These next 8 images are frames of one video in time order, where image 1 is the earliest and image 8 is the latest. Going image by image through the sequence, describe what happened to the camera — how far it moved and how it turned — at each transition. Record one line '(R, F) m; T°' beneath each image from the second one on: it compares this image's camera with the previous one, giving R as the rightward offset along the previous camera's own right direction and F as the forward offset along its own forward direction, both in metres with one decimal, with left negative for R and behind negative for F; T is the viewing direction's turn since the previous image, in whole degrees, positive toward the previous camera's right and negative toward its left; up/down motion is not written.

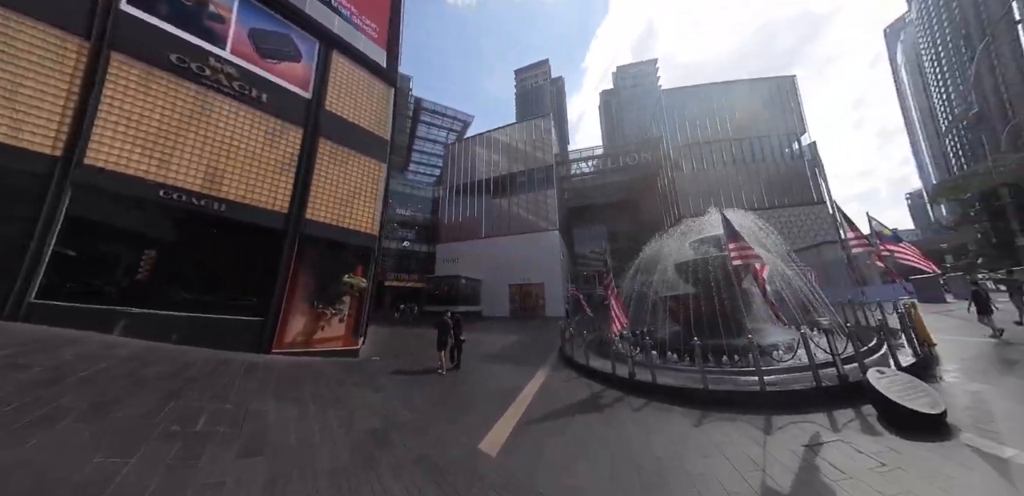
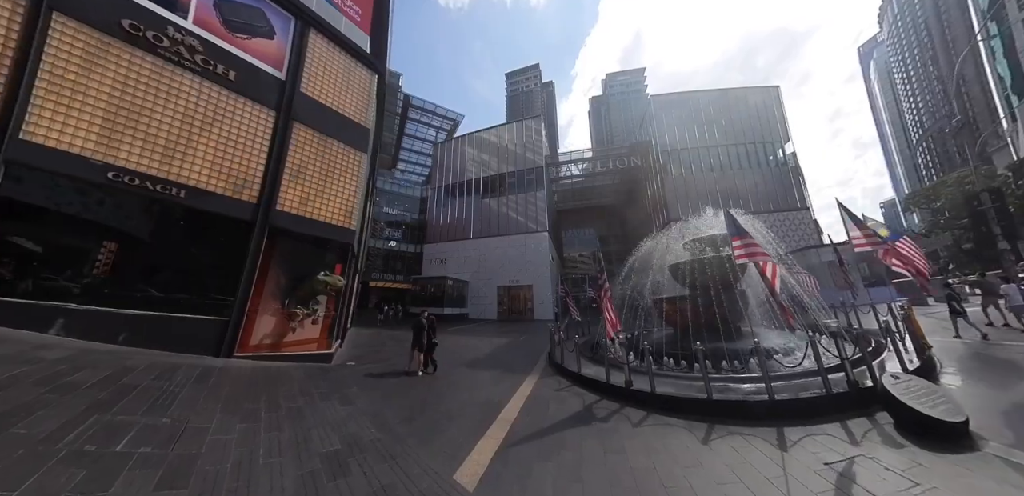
(0.0, +0.5) m; +2°
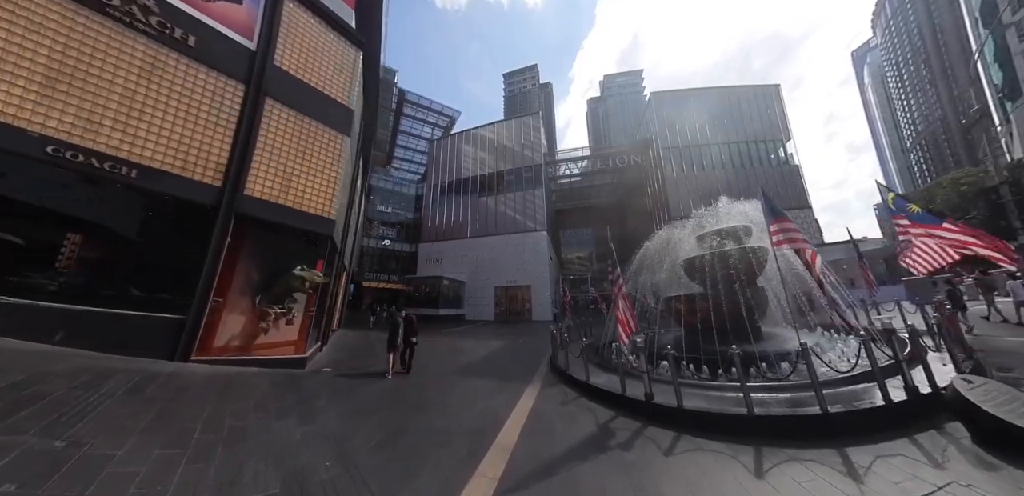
(0.0, +0.8) m; +1°
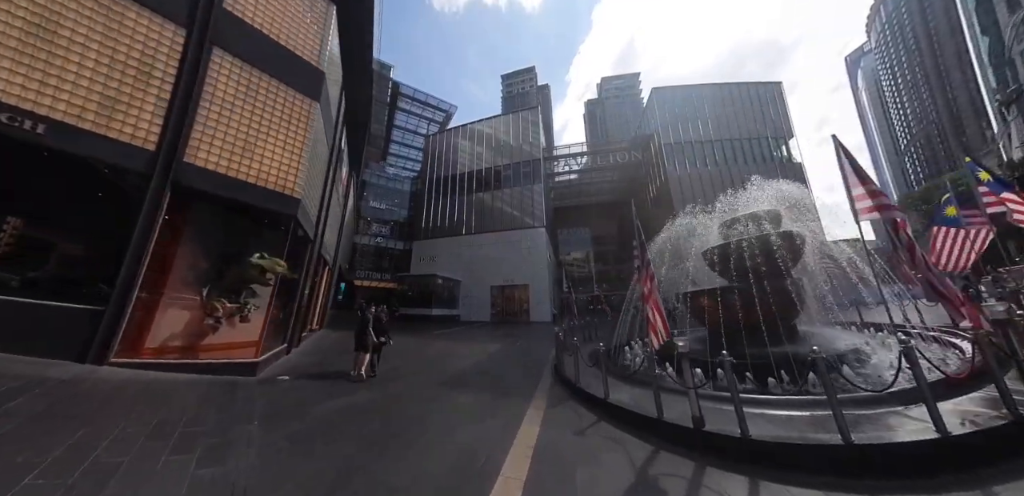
(0.0, +1.1) m; +1°
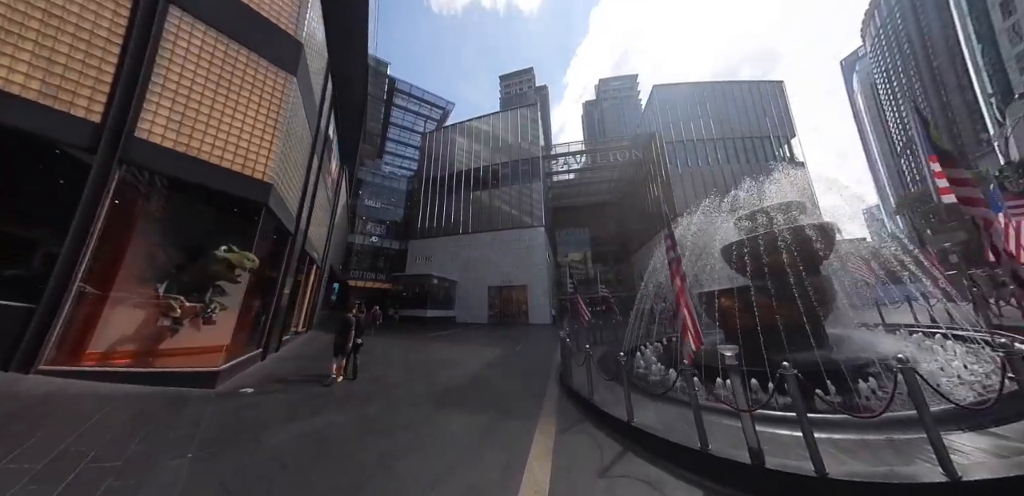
(-0.1, +0.7) m; +1°
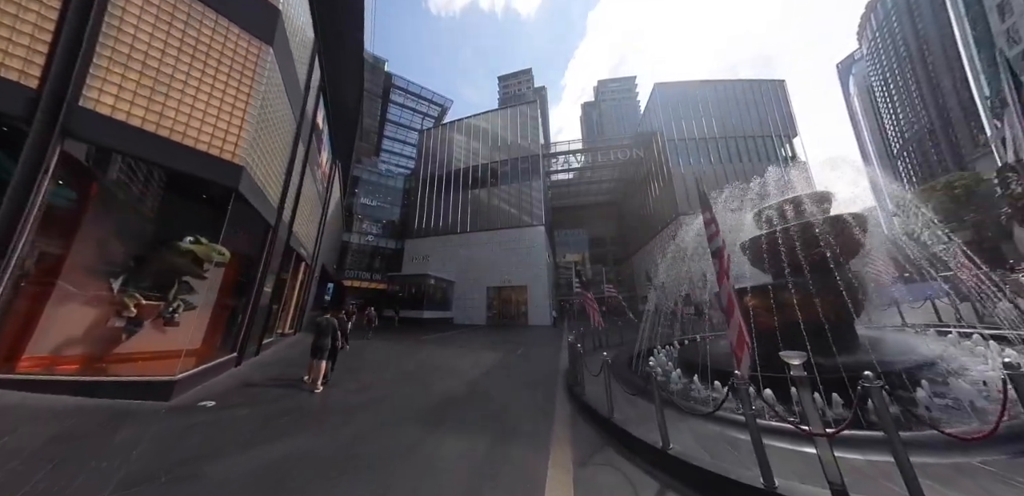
(-0.1, +0.6) m; 0°
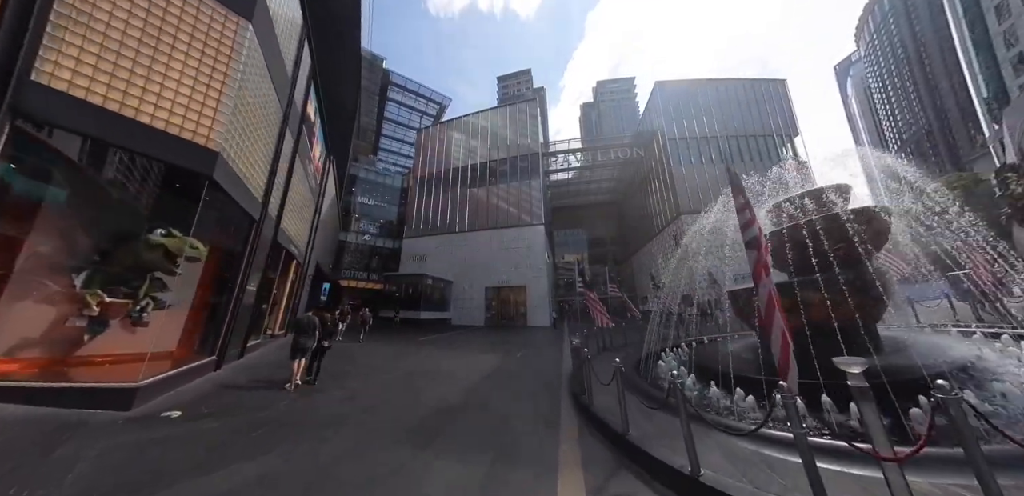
(0.0, +0.4) m; 0°
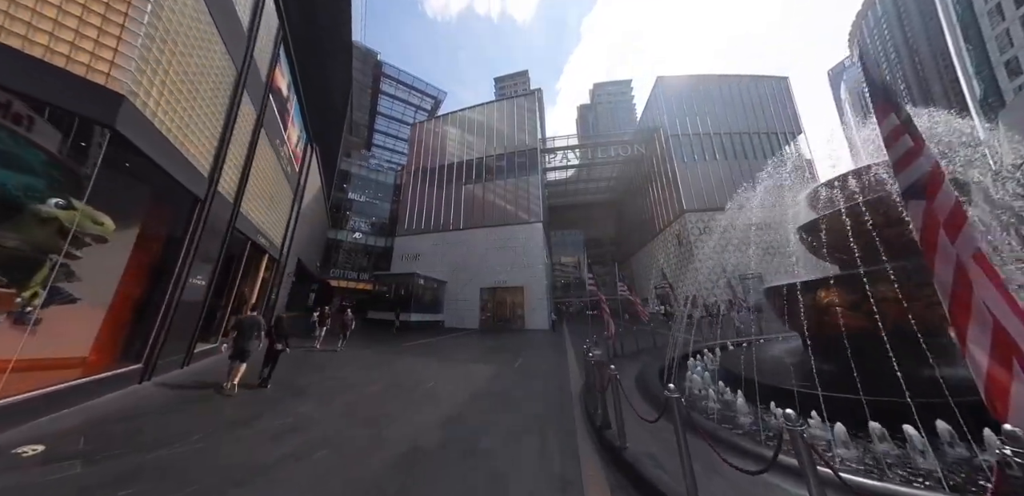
(0.0, +1.0) m; +1°
